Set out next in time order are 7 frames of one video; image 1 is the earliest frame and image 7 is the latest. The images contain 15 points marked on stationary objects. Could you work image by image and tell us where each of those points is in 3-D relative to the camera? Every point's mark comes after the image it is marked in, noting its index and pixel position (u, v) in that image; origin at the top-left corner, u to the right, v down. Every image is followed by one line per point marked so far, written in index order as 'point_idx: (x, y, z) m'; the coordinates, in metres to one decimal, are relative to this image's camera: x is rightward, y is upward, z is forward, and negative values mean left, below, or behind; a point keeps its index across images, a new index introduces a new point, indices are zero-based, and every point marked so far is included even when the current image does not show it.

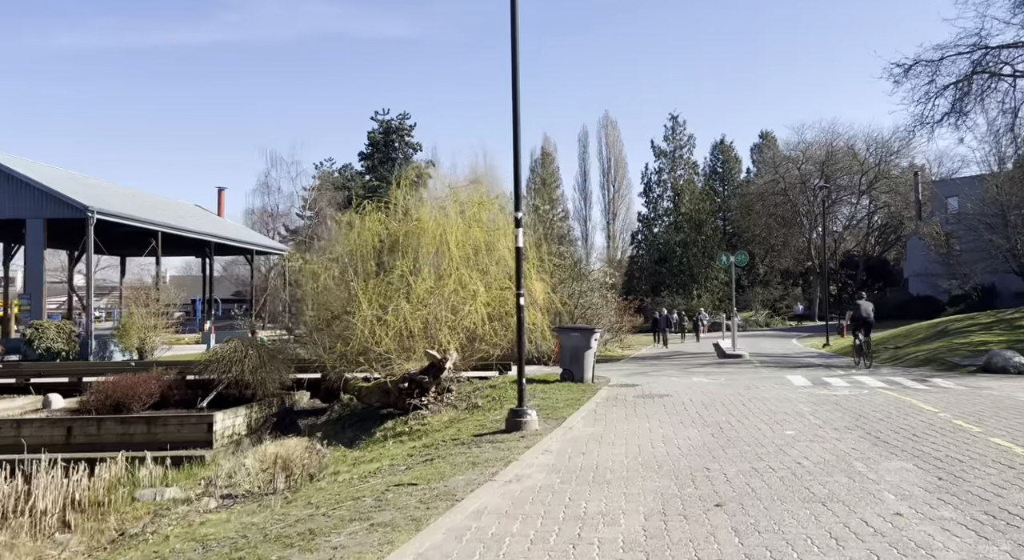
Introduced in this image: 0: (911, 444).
0: (+4.2, -1.8, +8.6) m
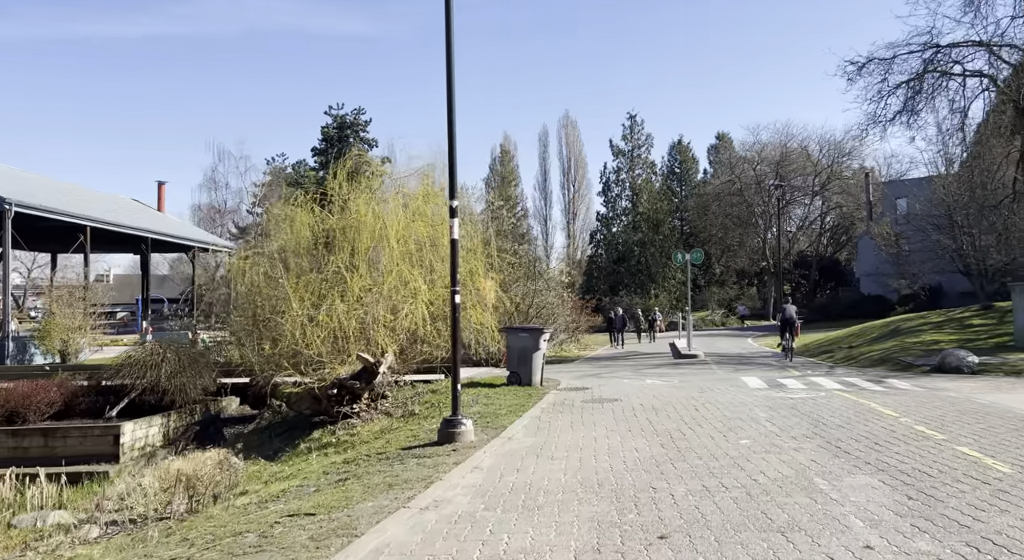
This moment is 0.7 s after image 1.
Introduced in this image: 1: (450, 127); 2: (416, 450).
0: (+3.6, -1.7, +7.9) m
1: (-0.8, +1.9, +9.9) m
2: (-1.0, -1.8, +8.7) m
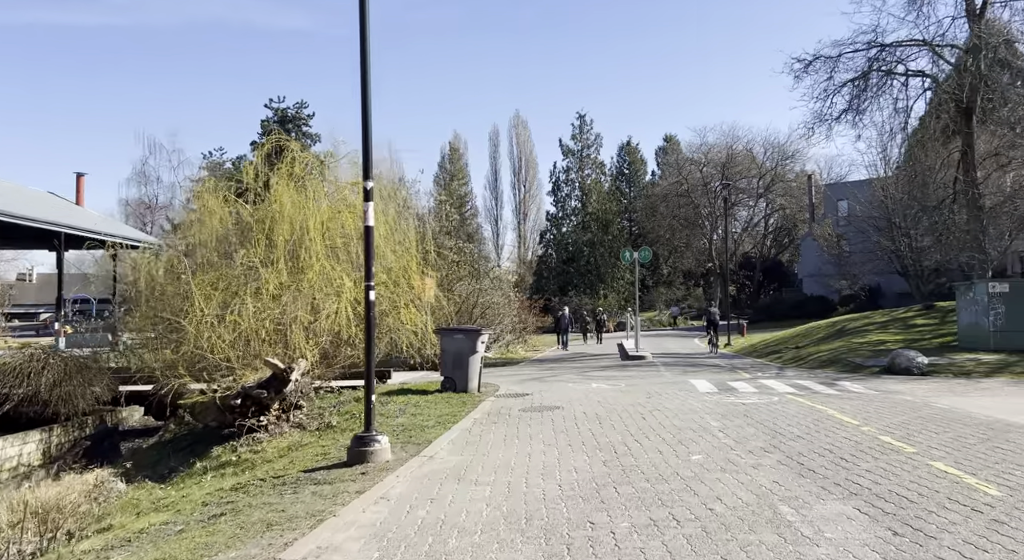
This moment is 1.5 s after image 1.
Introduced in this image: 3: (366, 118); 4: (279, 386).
0: (+2.9, -1.7, +7.0) m
1: (-1.6, +2.0, +8.7) m
2: (-1.8, -1.8, +7.4) m
3: (-1.6, +1.7, +8.6) m
4: (-3.0, -1.4, +10.5) m
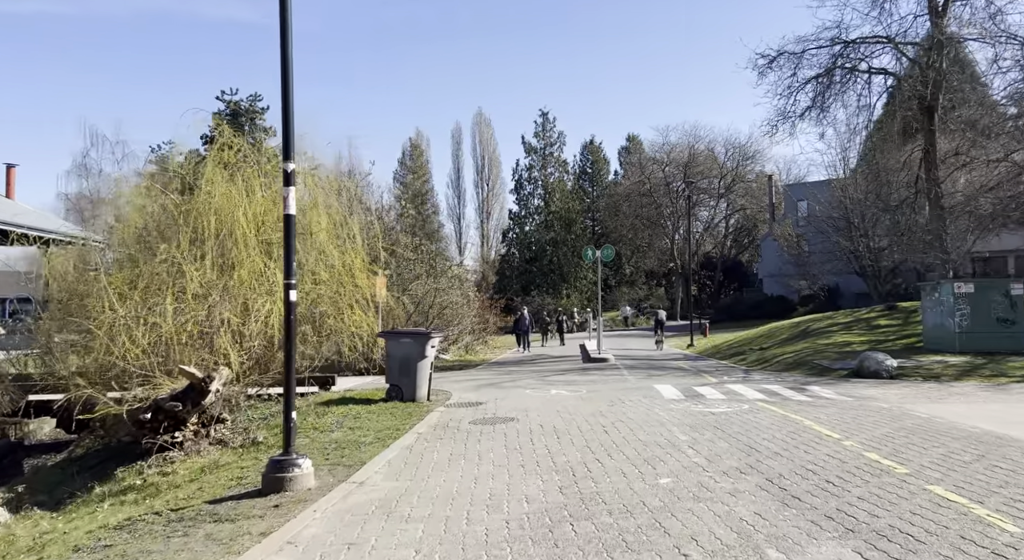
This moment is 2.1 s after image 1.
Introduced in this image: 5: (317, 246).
0: (+2.4, -1.7, +6.0) m
1: (-2.1, +2.0, +7.6) m
2: (-2.2, -1.8, +6.3) m
3: (-2.1, +1.7, +7.5) m
4: (-3.6, -1.4, +9.3) m
5: (-3.3, +0.5, +14.2) m
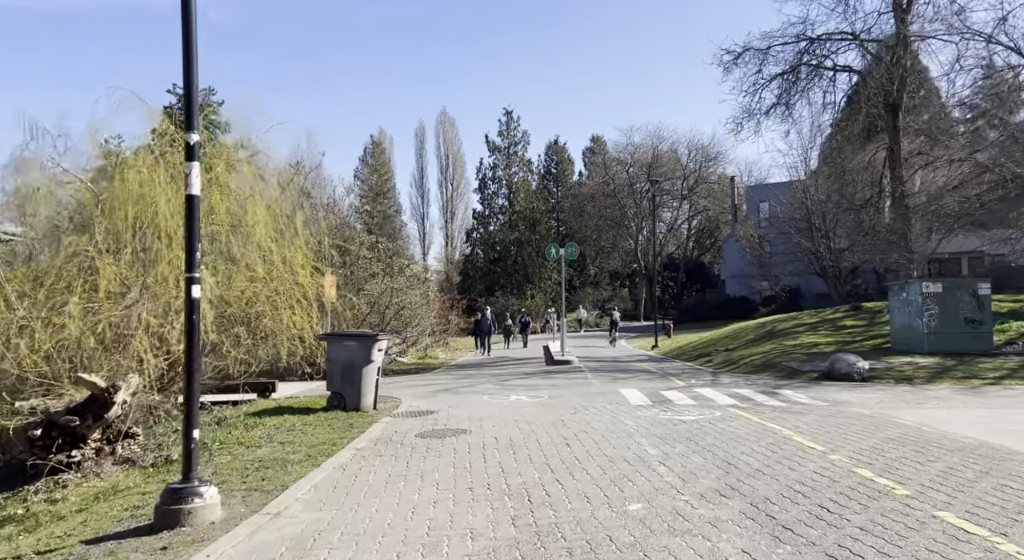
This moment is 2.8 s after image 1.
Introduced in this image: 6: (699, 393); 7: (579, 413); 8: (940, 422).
0: (+2.0, -1.6, +5.1) m
1: (-2.6, +2.0, +6.4) m
2: (-2.6, -1.7, +5.2) m
3: (-2.5, +1.8, +6.3) m
4: (-4.1, -1.3, +8.1) m
5: (-4.0, +0.5, +13.0) m
6: (+3.6, -2.2, +15.5) m
7: (+1.0, -2.0, +12.2) m
8: (+5.7, -1.9, +10.9) m
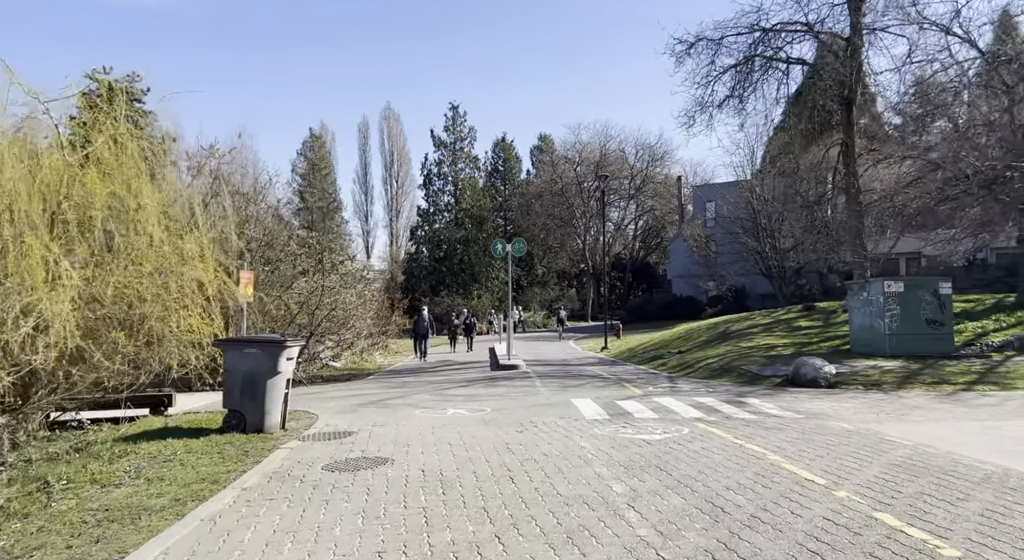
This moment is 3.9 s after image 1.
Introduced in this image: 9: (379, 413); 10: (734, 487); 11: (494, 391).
0: (+1.7, -1.6, +3.5) m
1: (-3.0, +2.1, +4.5) m
2: (-3.0, -1.7, +3.2) m
3: (-2.9, +1.9, +4.4) m
4: (-4.7, -1.2, +6.1) m
5: (-4.9, +0.6, +10.9) m
6: (+2.5, -2.1, +14.0) m
7: (+0.2, -2.0, +10.5) m
8: (+5.0, -1.9, +9.5) m
9: (-2.1, -2.1, +13.1) m
10: (+1.9, -1.7, +6.8) m
11: (-0.4, -2.3, +16.7) m
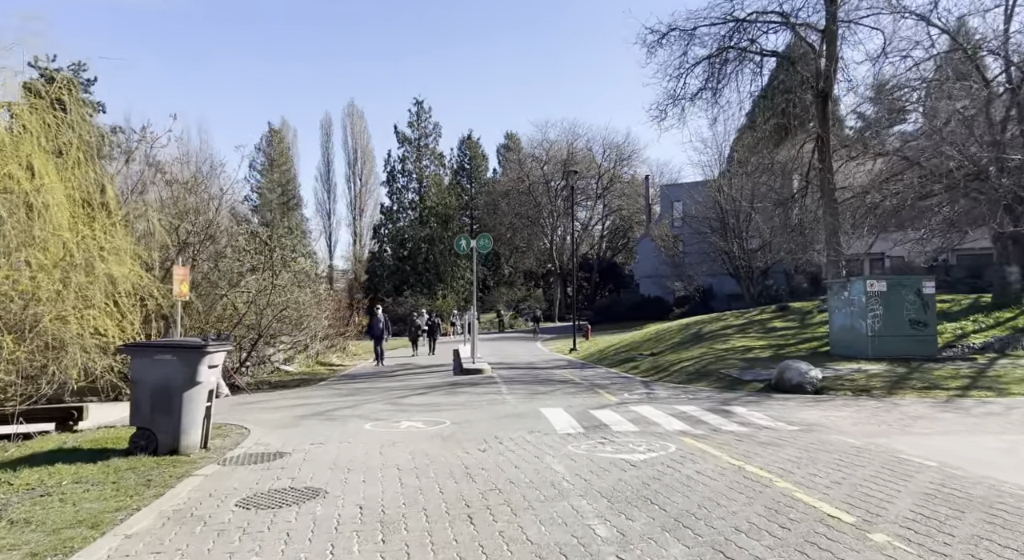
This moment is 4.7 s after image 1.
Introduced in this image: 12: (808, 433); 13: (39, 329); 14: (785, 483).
0: (+1.5, -1.5, +2.1) m
1: (-3.2, +2.1, +3.0) m
2: (-3.1, -1.6, +1.7) m
3: (-3.1, +1.9, +2.9) m
4: (-4.9, -1.2, +4.5) m
5: (-5.3, +0.7, +9.3) m
6: (+1.9, -2.1, +12.7) m
7: (-0.3, -1.9, +9.1) m
8: (+4.6, -1.8, +8.3) m
9: (-2.6, -2.0, +11.6) m
10: (+1.6, -1.7, +5.5) m
11: (-1.1, -2.2, +15.3) m
12: (+3.9, -2.0, +10.5) m
13: (-5.4, -0.5, +9.1) m
14: (+2.5, -1.8, +7.1) m
